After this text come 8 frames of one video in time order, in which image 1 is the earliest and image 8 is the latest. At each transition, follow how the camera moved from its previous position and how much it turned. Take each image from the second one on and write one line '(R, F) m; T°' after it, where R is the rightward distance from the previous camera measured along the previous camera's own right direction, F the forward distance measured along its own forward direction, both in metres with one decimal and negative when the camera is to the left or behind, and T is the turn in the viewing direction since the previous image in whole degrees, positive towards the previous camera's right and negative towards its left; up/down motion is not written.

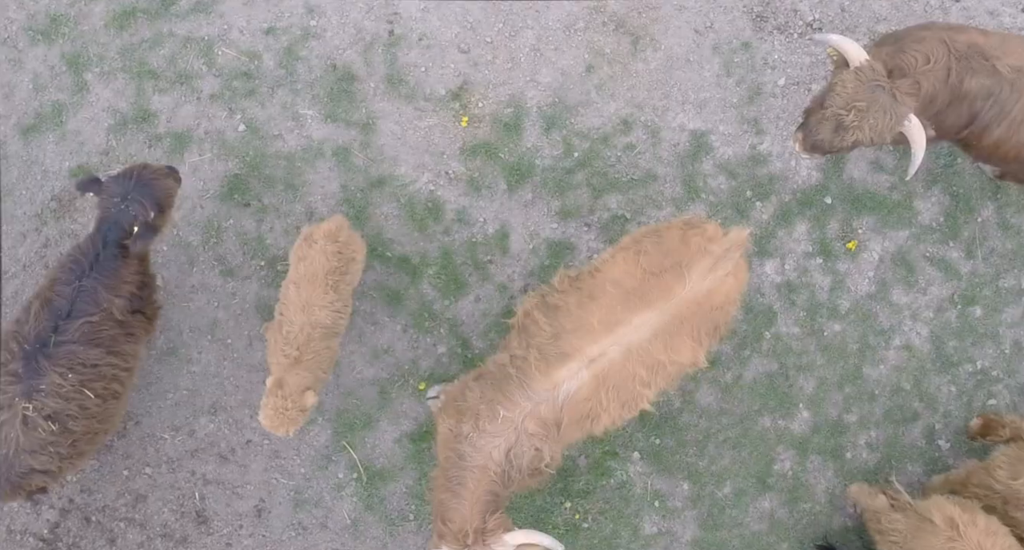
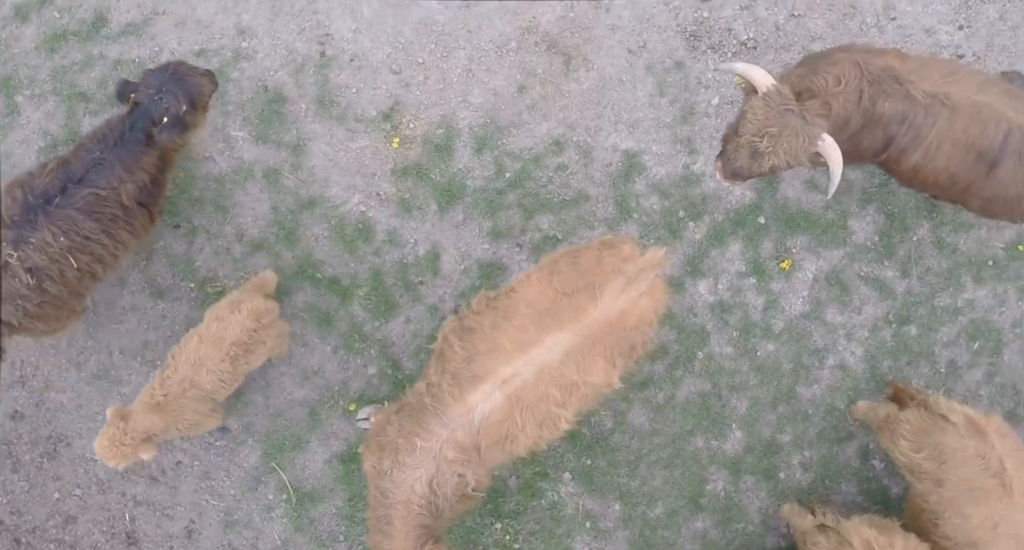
(+0.5, 0.0) m; 0°
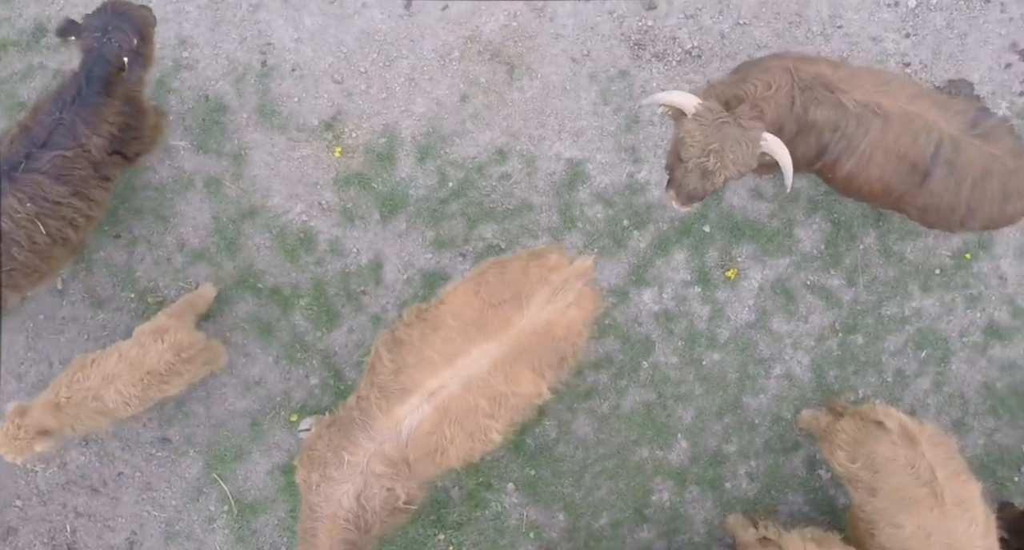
(+0.4, 0.0) m; 0°
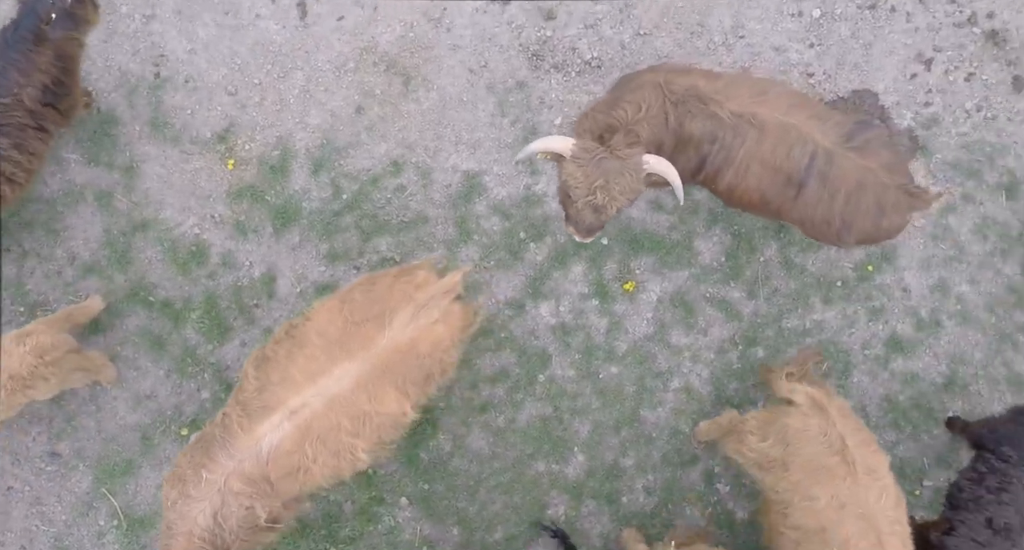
(+0.8, 0.0) m; 0°
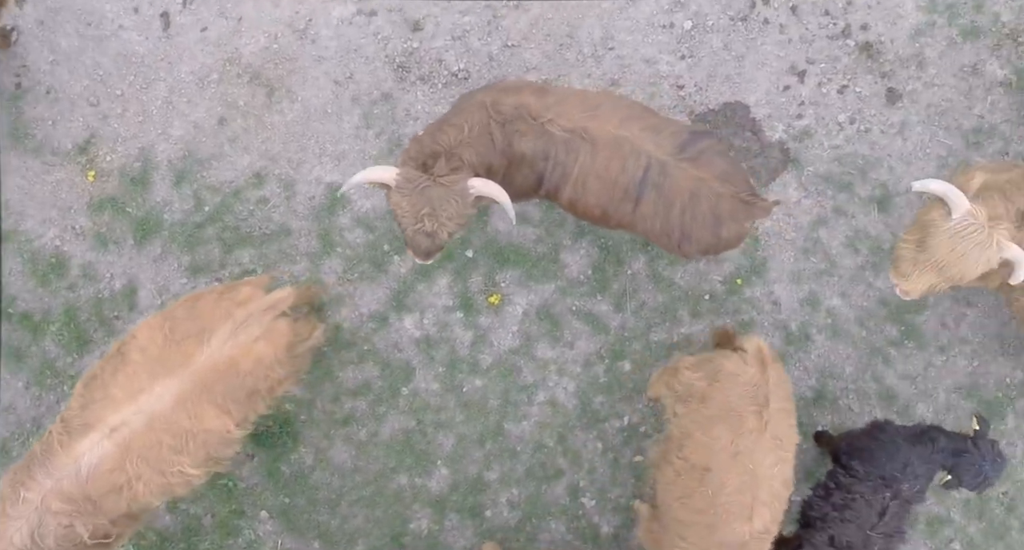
(+1.0, 0.0) m; 0°
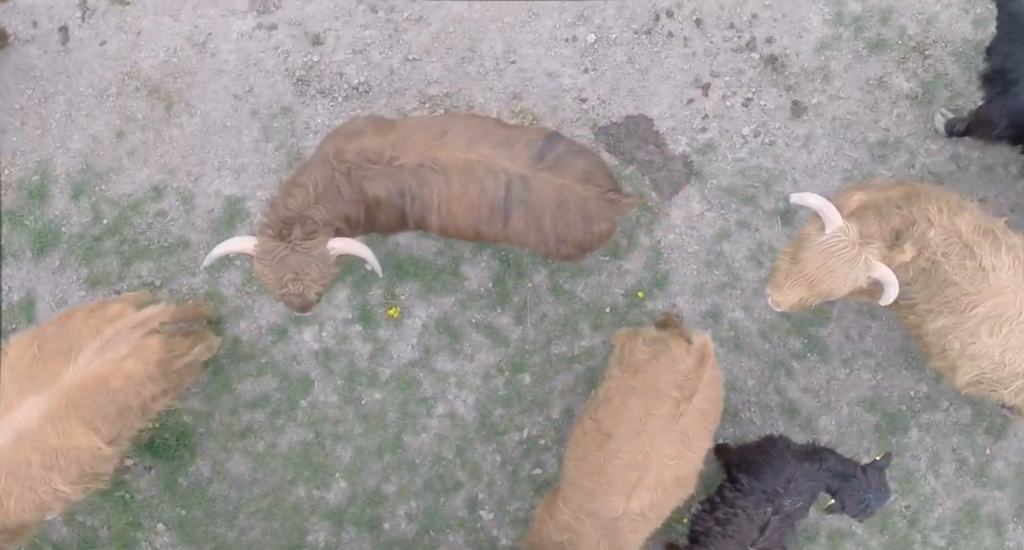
(+0.8, 0.0) m; 0°
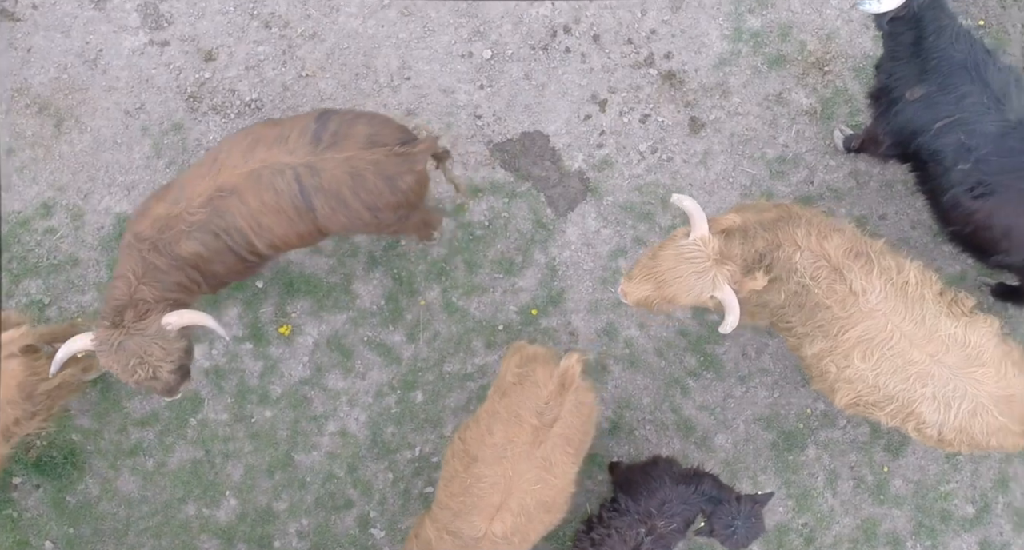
(+0.8, 0.0) m; 0°
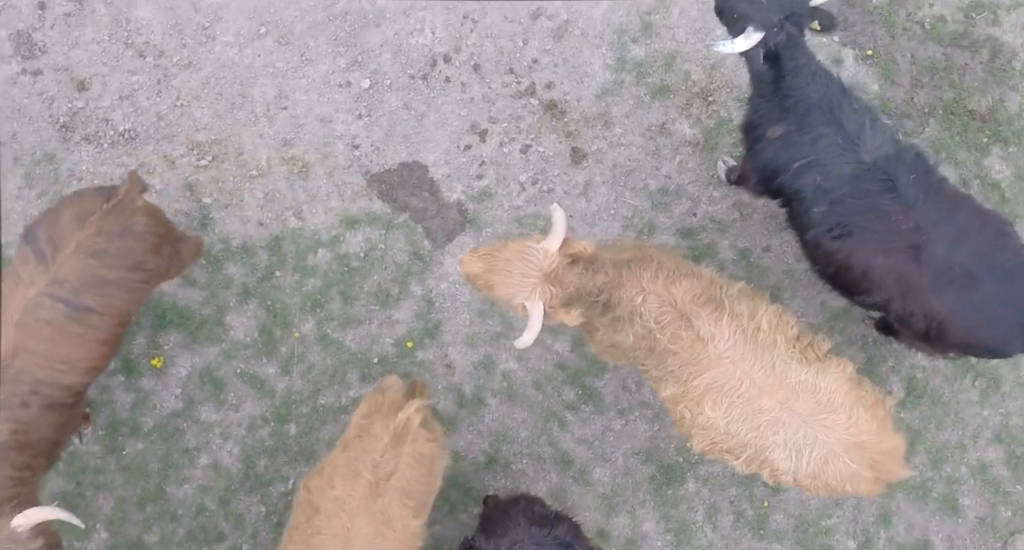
(+1.0, +0.1) m; 0°
